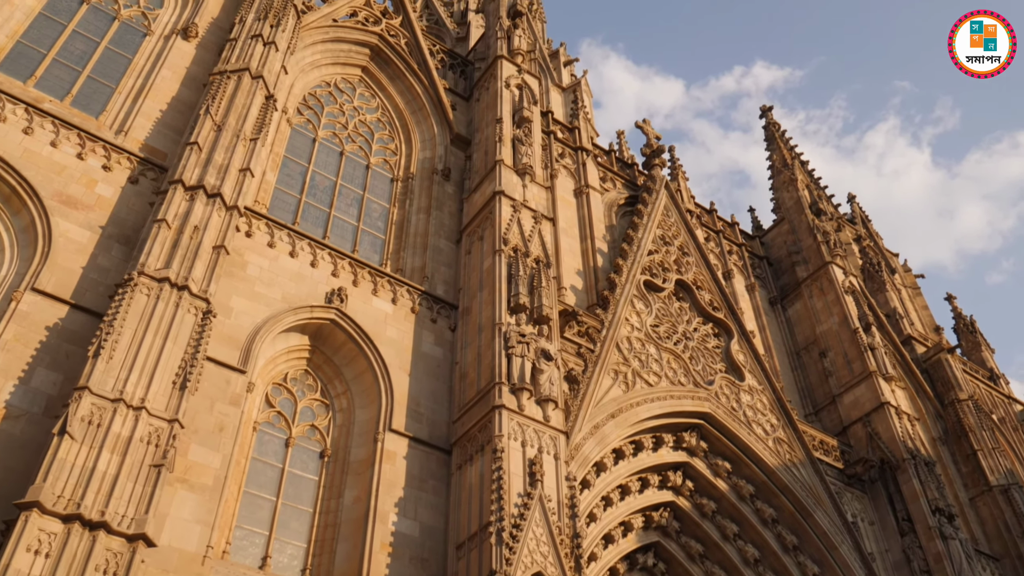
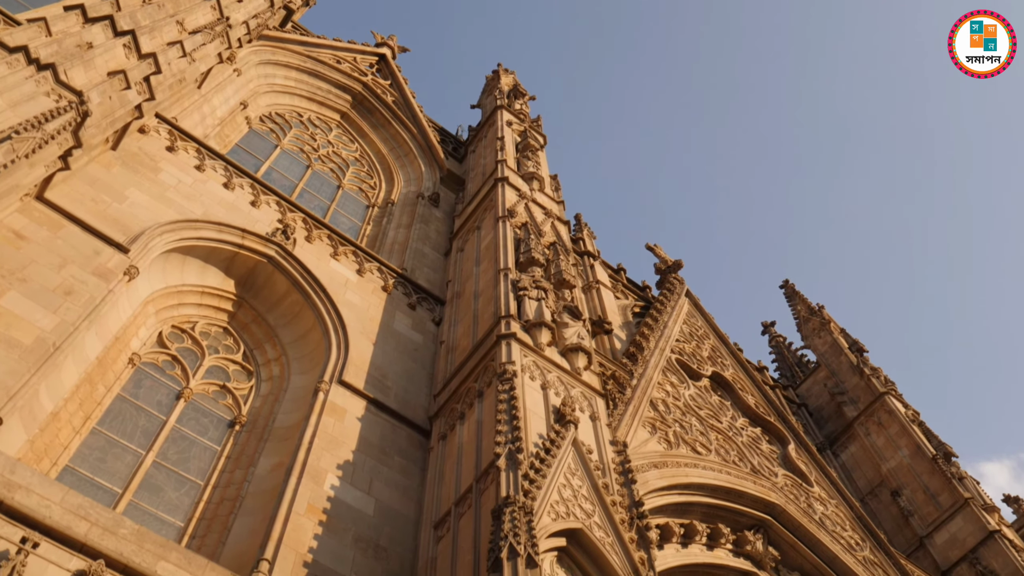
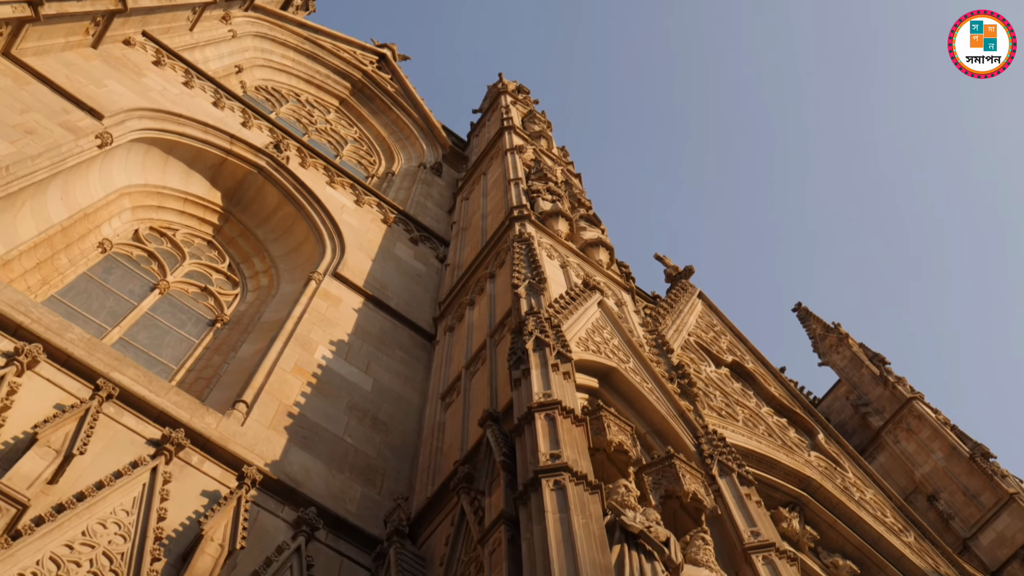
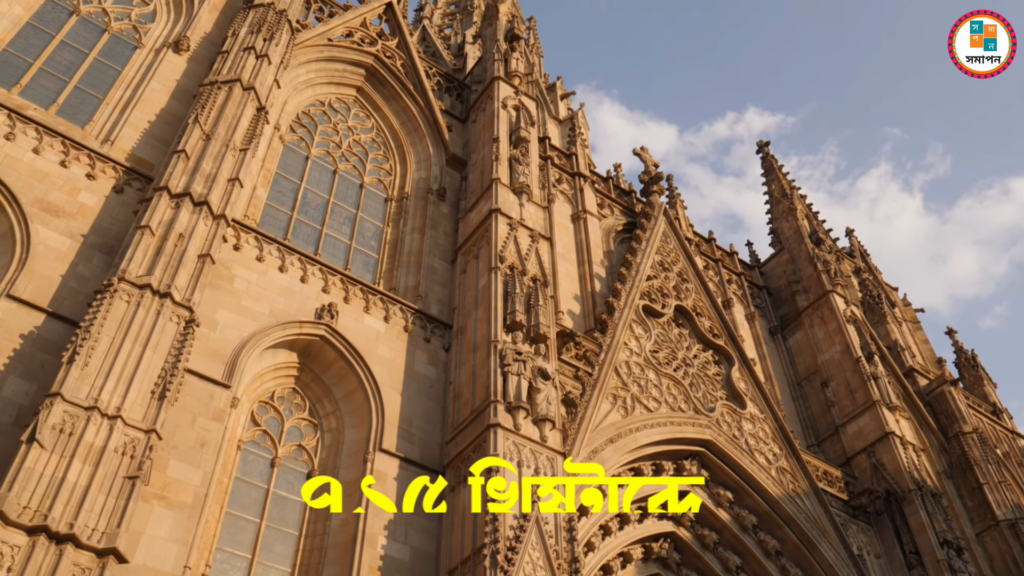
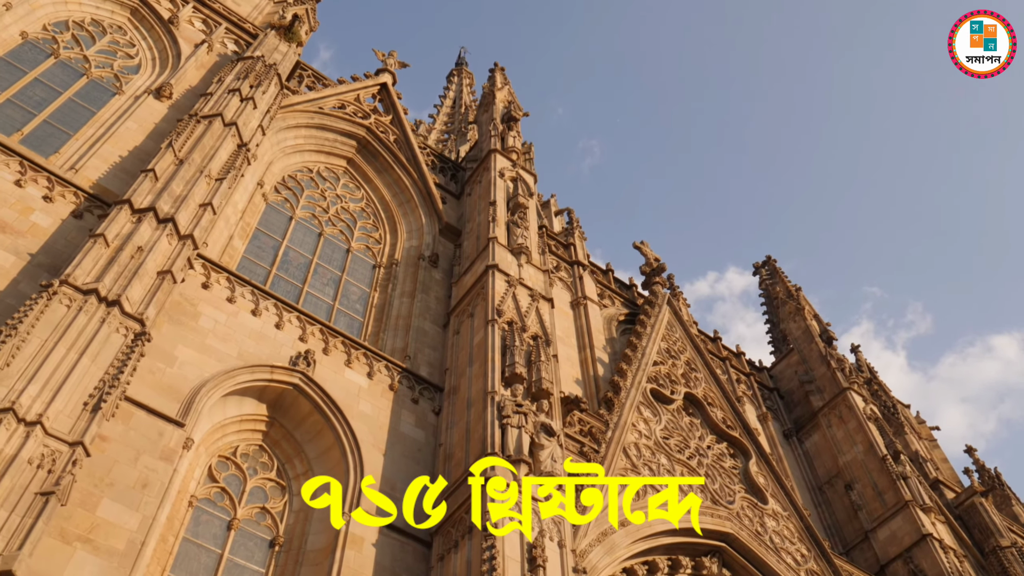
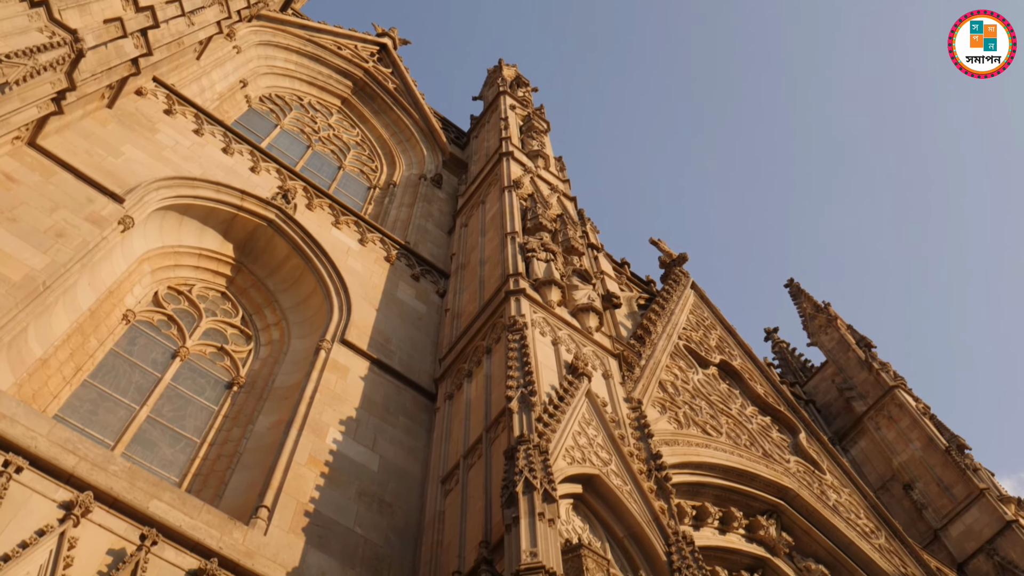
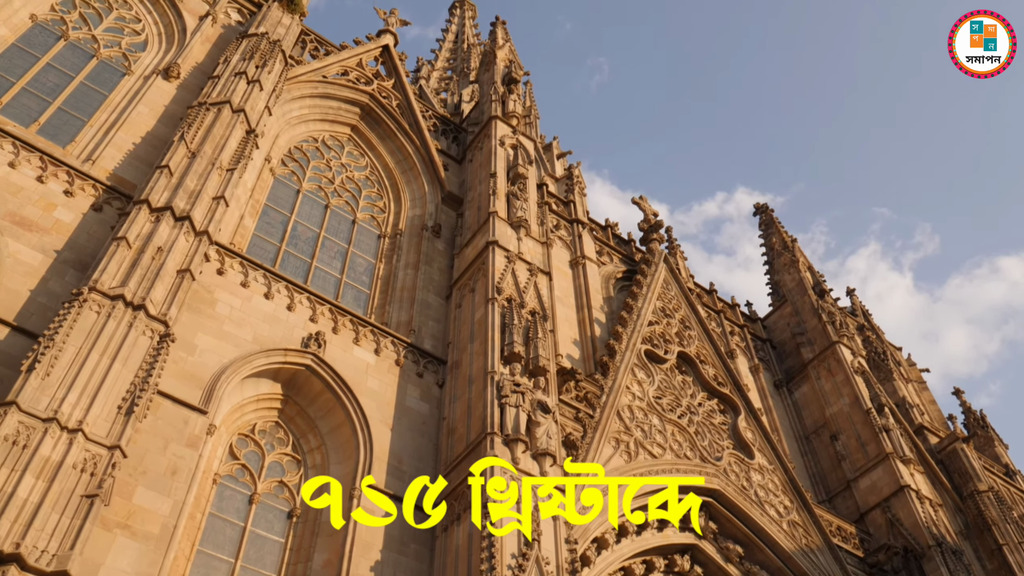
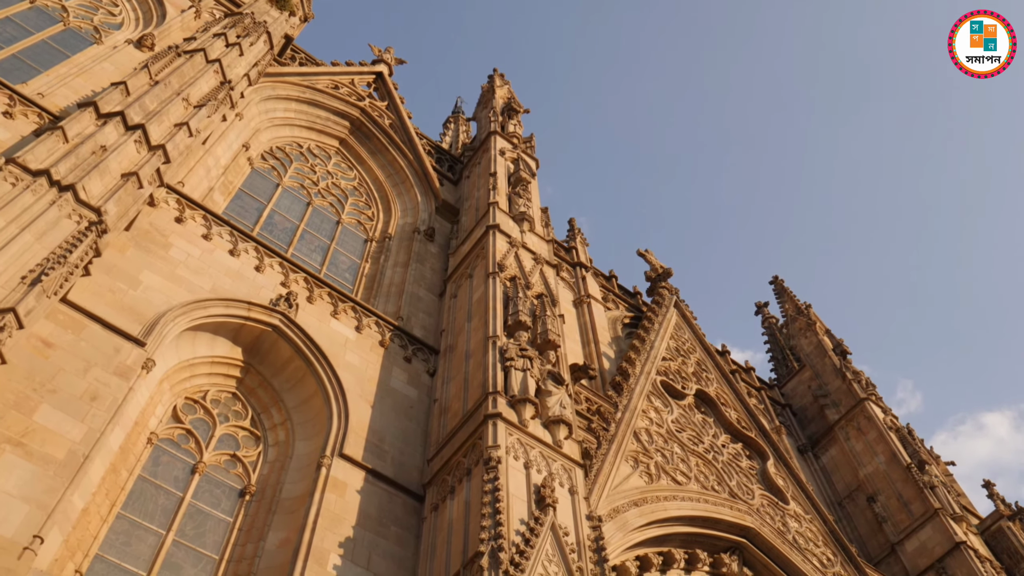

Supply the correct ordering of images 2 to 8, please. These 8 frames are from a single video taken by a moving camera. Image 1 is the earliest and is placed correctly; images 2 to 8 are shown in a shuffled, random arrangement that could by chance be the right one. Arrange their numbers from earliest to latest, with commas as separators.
4, 7, 5, 8, 2, 6, 3
